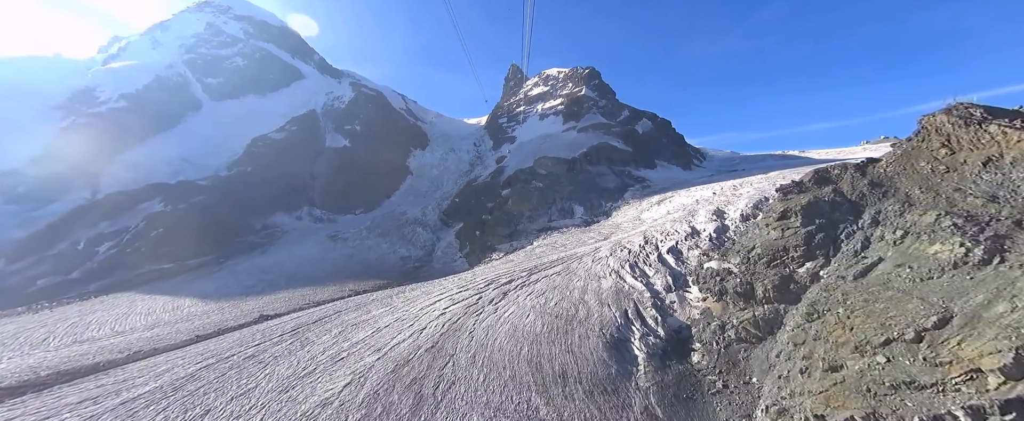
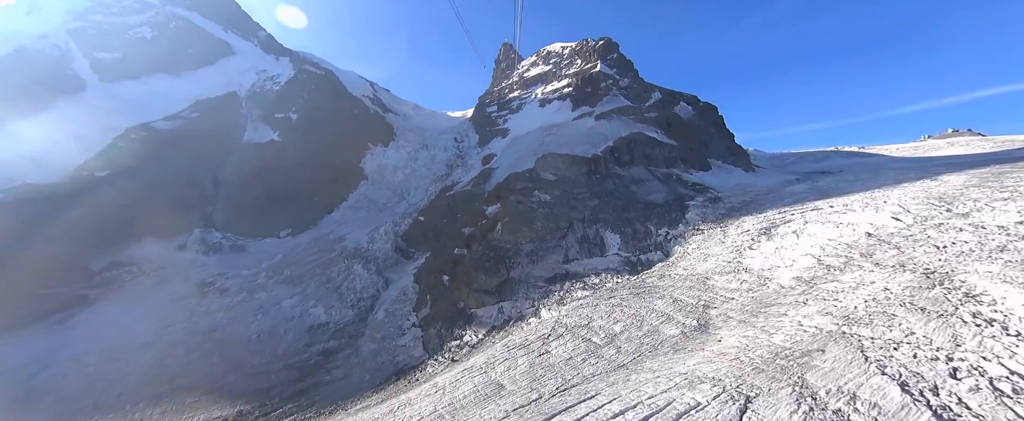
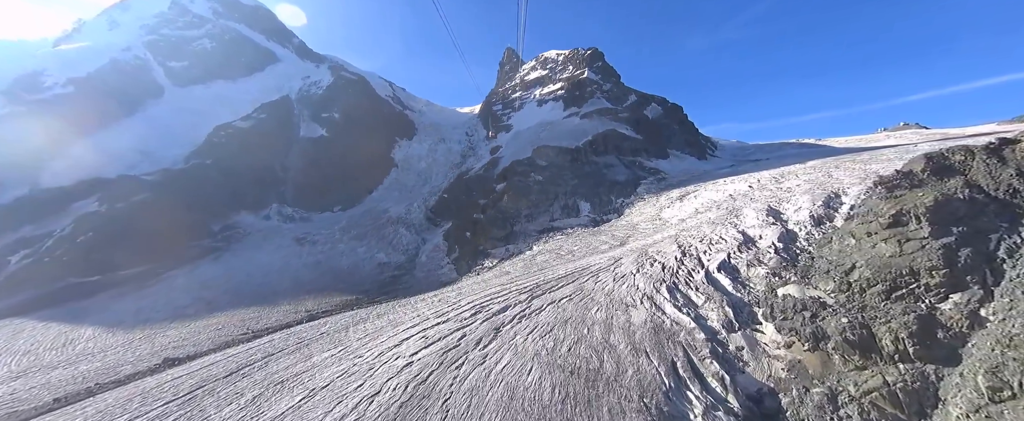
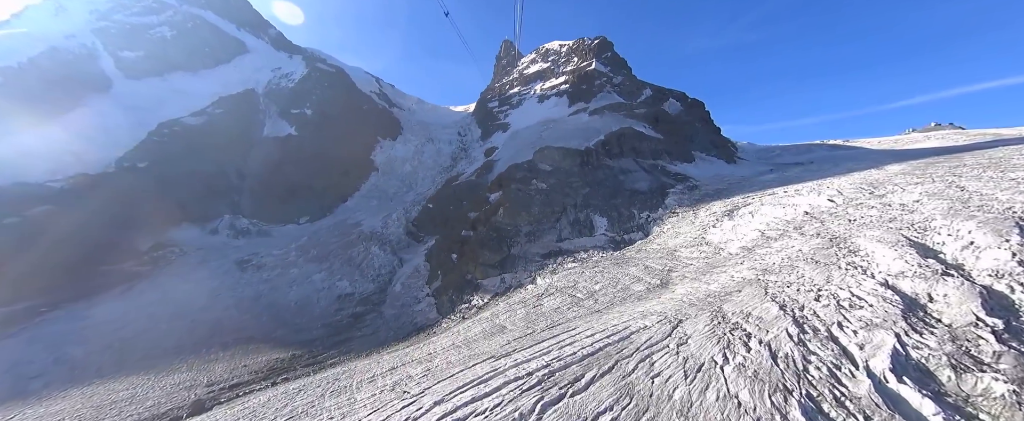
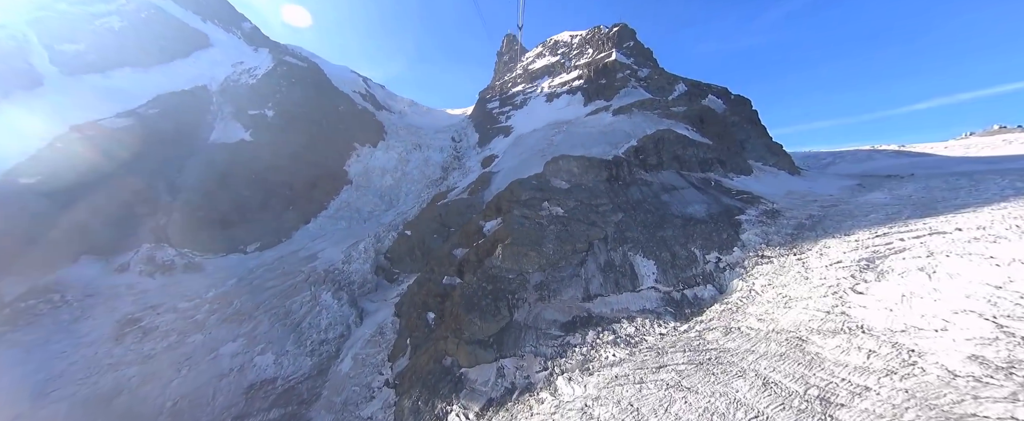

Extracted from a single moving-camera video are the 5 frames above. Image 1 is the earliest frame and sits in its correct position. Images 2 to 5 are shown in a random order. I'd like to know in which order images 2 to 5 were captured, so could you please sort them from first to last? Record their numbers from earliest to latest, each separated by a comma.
3, 4, 2, 5
